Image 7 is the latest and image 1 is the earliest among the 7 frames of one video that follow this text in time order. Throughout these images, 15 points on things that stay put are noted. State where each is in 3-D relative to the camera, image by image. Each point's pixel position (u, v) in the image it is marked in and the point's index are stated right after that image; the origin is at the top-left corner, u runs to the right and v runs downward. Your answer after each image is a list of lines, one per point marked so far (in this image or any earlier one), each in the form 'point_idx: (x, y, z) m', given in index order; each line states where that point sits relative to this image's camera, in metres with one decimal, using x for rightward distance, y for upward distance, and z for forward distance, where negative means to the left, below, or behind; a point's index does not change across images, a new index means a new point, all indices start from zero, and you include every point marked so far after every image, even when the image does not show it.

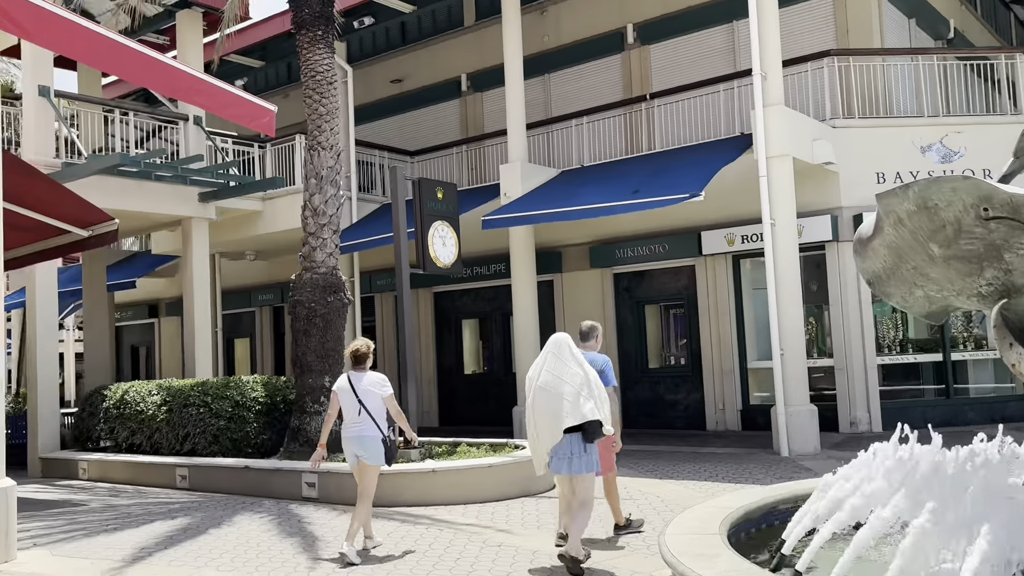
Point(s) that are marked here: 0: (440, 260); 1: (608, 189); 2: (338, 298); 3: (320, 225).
0: (-0.9, +0.3, +10.7) m
1: (+1.4, +1.4, +12.6) m
2: (-2.1, -0.1, +10.7) m
3: (-2.3, +0.7, +10.7) m
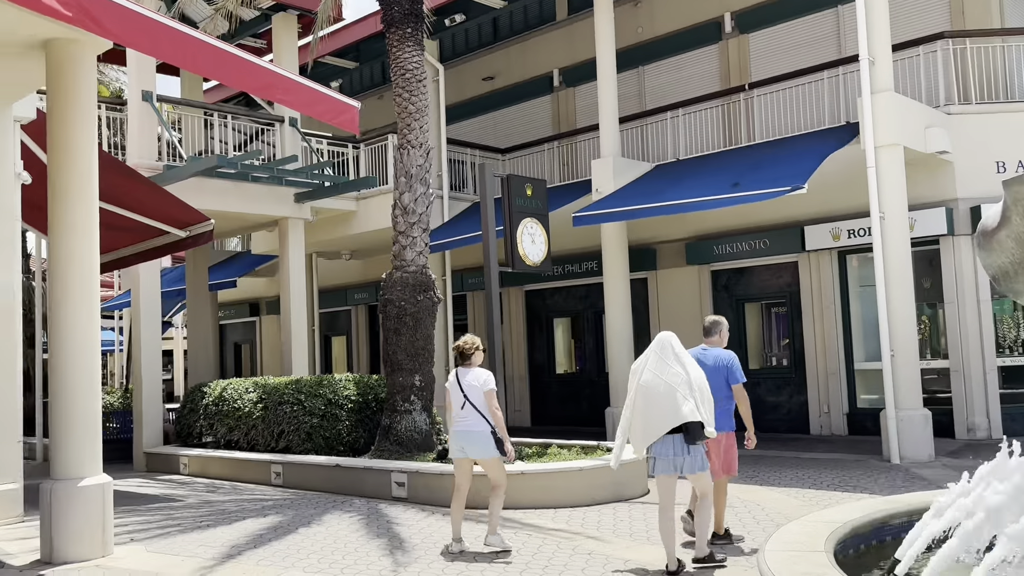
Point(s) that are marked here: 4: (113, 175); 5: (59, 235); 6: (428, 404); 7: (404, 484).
0: (+0.2, +0.3, +10.5) m
1: (+2.6, +1.4, +12.1) m
2: (-1.0, -0.1, +10.6) m
3: (-1.2, +0.8, +10.7) m
4: (-4.1, +1.1, +9.3) m
5: (-3.2, +0.4, +6.4) m
6: (-1.0, -1.3, +10.5) m
7: (-1.1, -1.9, +8.9) m
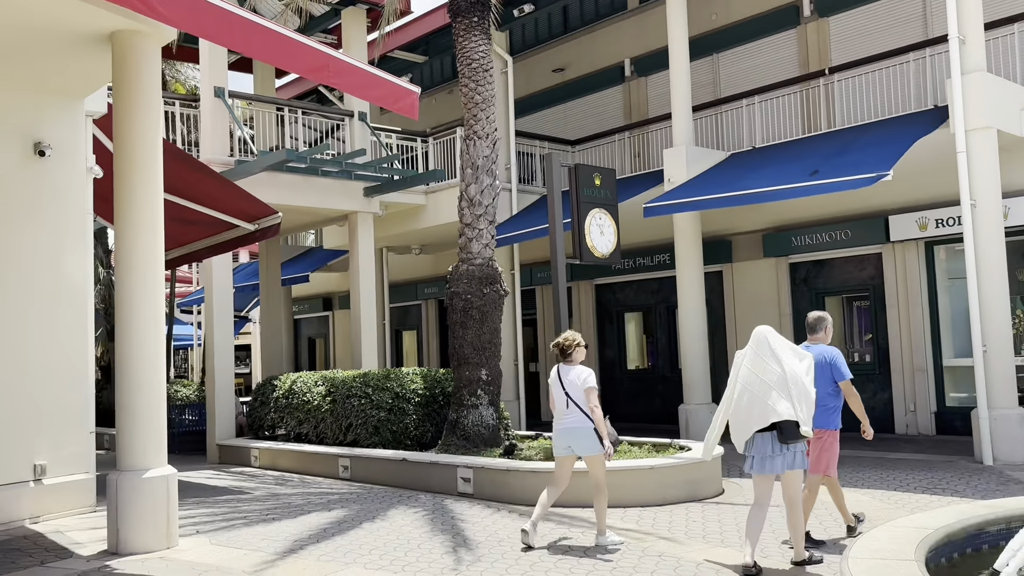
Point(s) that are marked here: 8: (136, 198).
0: (+1.0, +0.4, +10.2) m
1: (+3.5, +1.5, +11.7) m
2: (-0.2, 0.0, +10.4) m
3: (-0.4, +0.8, +10.5) m
4: (-3.4, +1.2, +9.4) m
5: (-2.8, +0.4, +6.4) m
6: (-0.2, -1.3, +10.3) m
7: (-0.4, -1.9, +8.8) m
8: (-2.7, +0.6, +6.4) m
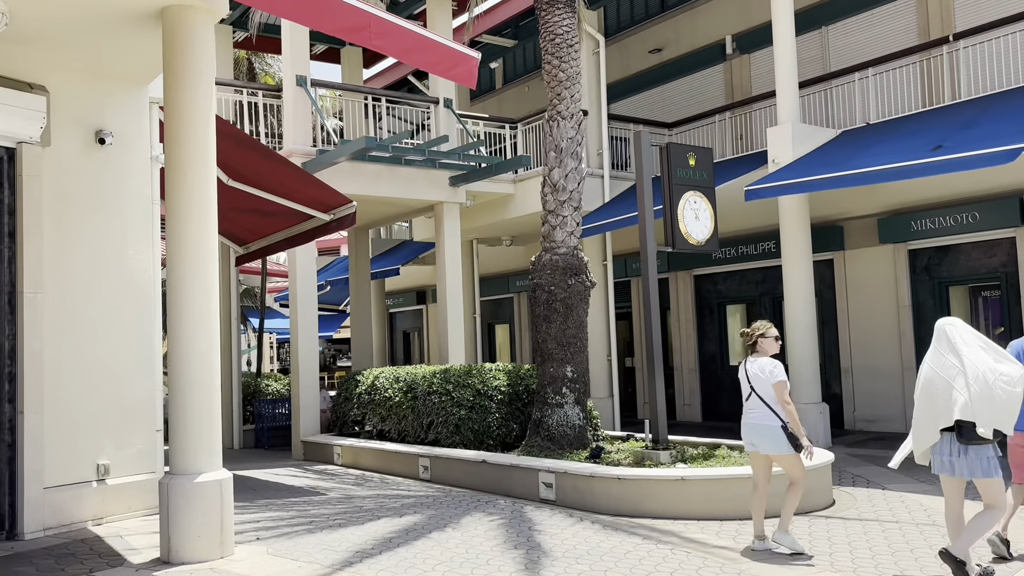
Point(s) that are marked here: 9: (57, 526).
0: (+1.9, +0.5, +9.4) m
1: (+4.6, +1.6, +10.5) m
2: (+0.7, +0.1, +9.7) m
3: (+0.5, +0.9, +9.8) m
4: (-2.6, +1.3, +9.1) m
5: (-2.3, +0.5, +6.0) m
6: (+0.8, -1.2, +9.7) m
7: (+0.4, -1.8, +8.1) m
8: (-2.2, +0.7, +6.1) m
9: (-3.4, -1.8, +6.7) m
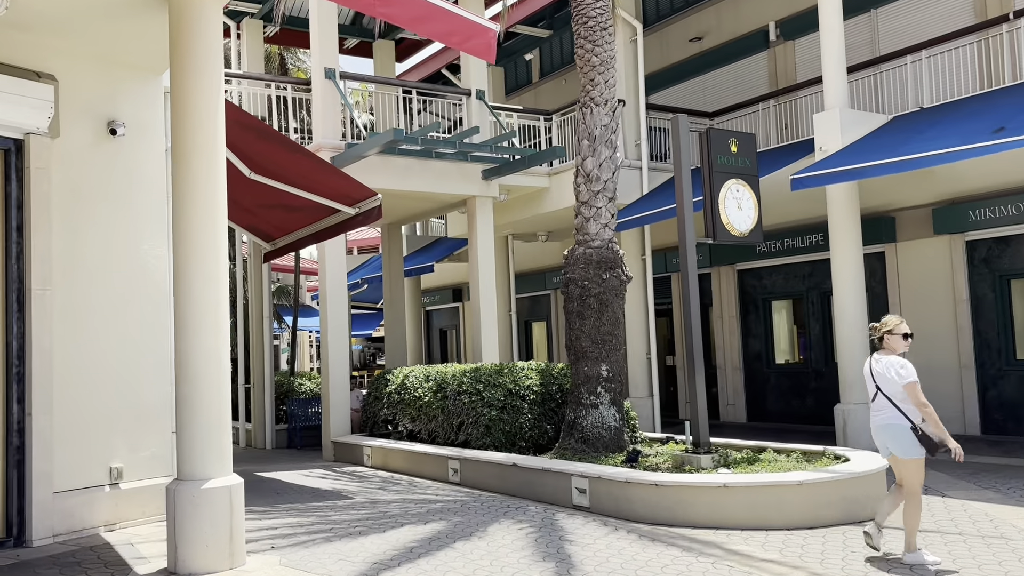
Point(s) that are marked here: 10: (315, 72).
0: (+2.2, +0.6, +8.9) m
1: (+4.9, +1.7, +9.9) m
2: (+1.1, +0.1, +9.3) m
3: (+0.9, +1.0, +9.4) m
4: (-2.3, +1.3, +8.8) m
5: (-2.1, +0.5, +5.7) m
6: (+1.1, -1.1, +9.2) m
7: (+0.6, -1.7, +7.7) m
8: (-2.0, +0.7, +5.7) m
9: (-3.2, -1.7, +6.4) m
10: (-2.7, +3.0, +12.5) m
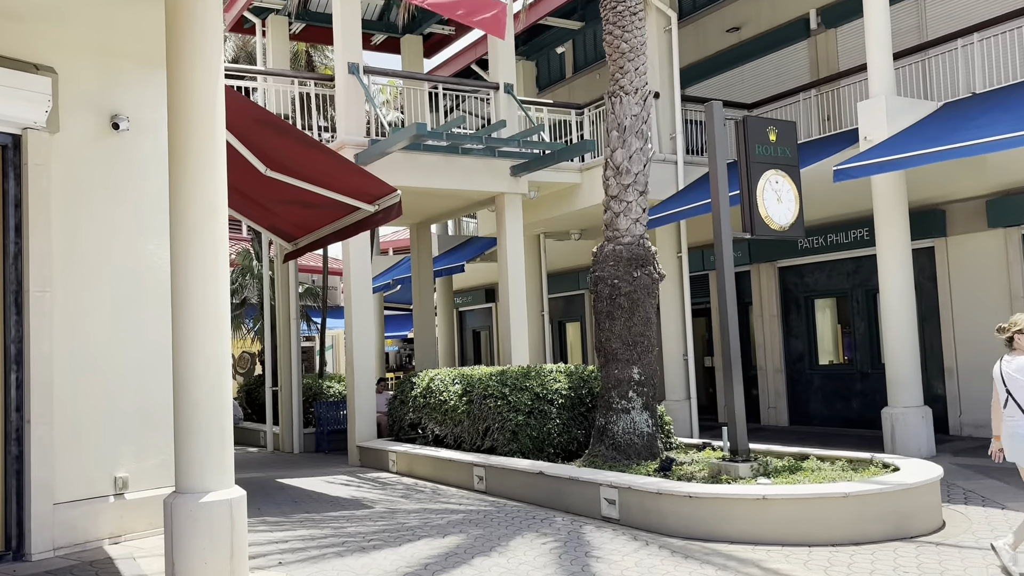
0: (+2.4, +0.6, +8.4) m
1: (+5.2, +1.8, +9.3) m
2: (+1.3, +0.1, +8.8) m
3: (+1.1, +1.0, +8.9) m
4: (-2.1, +1.3, +8.4) m
5: (-2.0, +0.5, +5.4) m
6: (+1.4, -1.1, +8.7) m
7: (+0.8, -1.7, +7.3) m
8: (-1.9, +0.7, +5.4) m
9: (-3.0, -1.8, +6.1) m
10: (-2.4, +3.0, +12.2) m
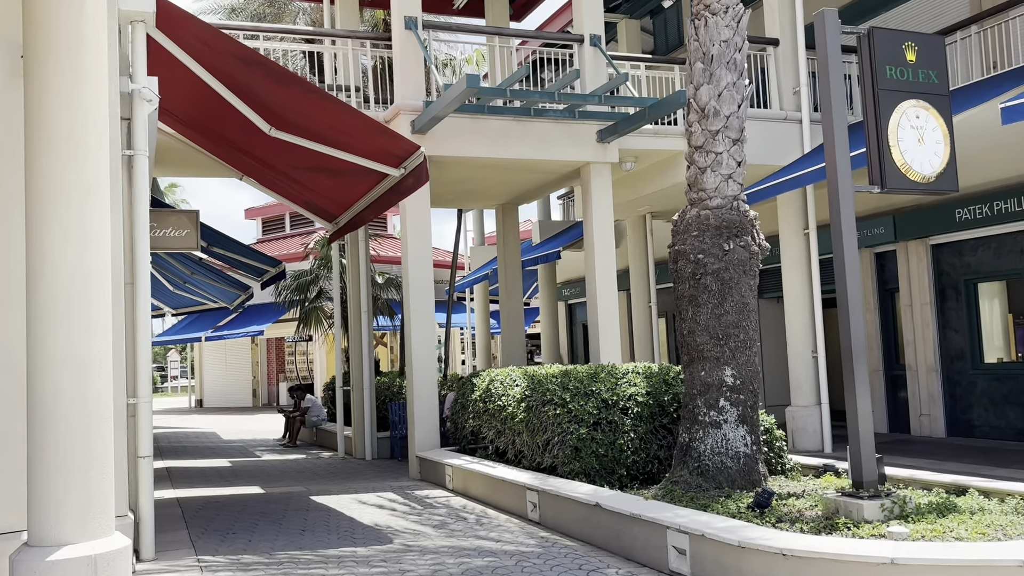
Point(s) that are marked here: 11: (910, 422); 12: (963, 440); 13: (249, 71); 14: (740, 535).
0: (+2.8, +0.8, +6.2) m
1: (+5.6, +2.0, +6.6) m
2: (+1.7, +0.3, +6.8) m
3: (+1.5, +1.2, +6.9) m
4: (-1.7, +1.4, +6.9) m
5: (-2.1, +0.6, +3.9) m
6: (+1.8, -0.9, +6.7) m
7: (+1.0, -1.6, +5.3) m
8: (-2.0, +0.8, +3.9) m
9: (-2.9, -1.6, +4.8) m
10: (-1.4, +3.1, +10.7) m
11: (+5.5, -1.8, +12.5) m
12: (+5.8, -1.9, +11.5) m
13: (-1.9, +1.6, +6.7) m
14: (+1.3, -1.4, +5.0) m
